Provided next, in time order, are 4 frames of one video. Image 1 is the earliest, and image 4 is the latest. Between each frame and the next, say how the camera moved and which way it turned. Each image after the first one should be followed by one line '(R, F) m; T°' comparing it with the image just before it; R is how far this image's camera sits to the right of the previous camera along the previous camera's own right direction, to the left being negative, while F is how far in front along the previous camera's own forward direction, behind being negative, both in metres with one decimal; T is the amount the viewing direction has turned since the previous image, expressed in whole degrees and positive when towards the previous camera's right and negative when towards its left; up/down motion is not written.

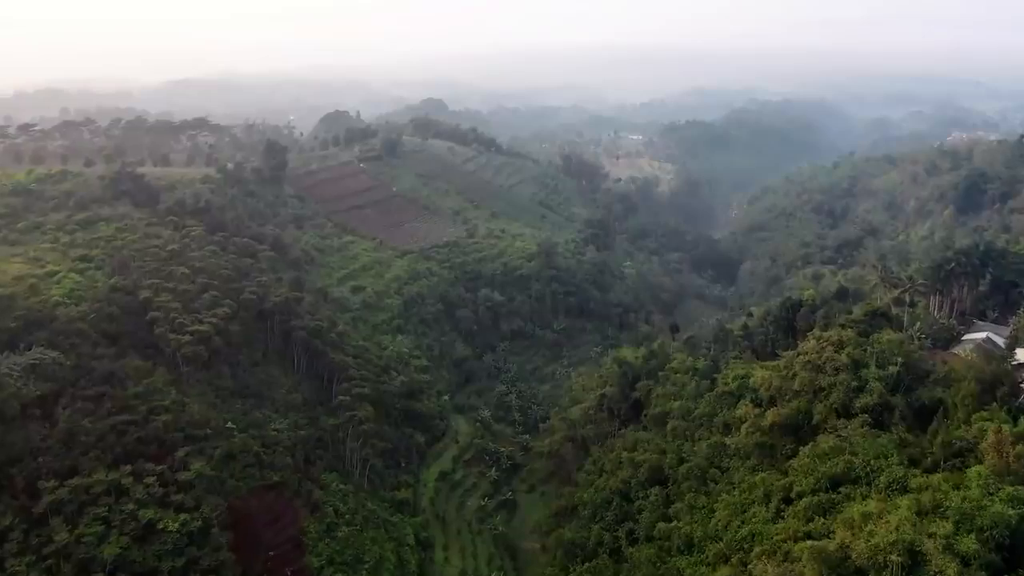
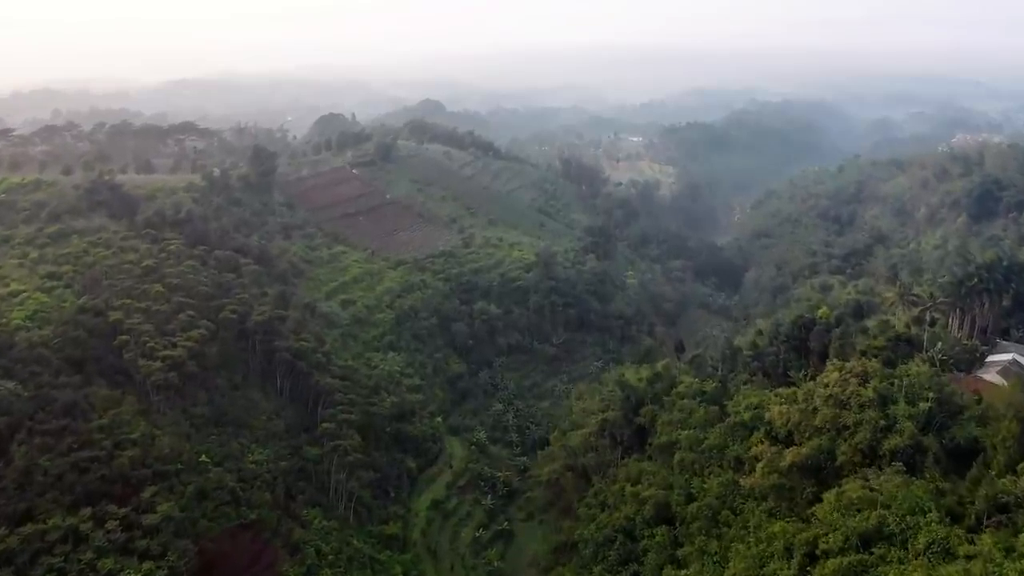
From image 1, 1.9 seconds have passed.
(+0.1, +1.8) m; 0°
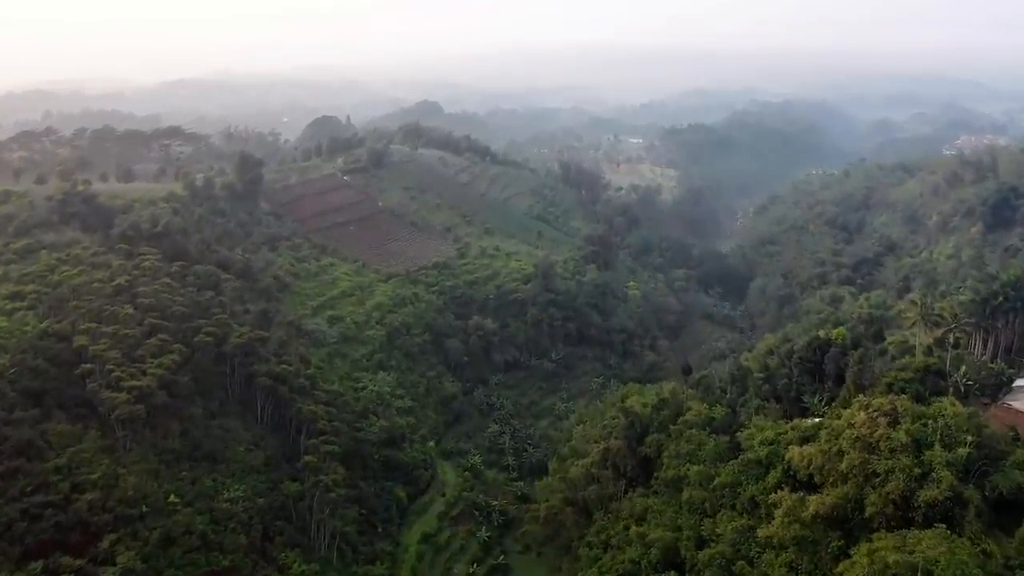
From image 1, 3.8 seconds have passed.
(+0.1, +1.9) m; 0°
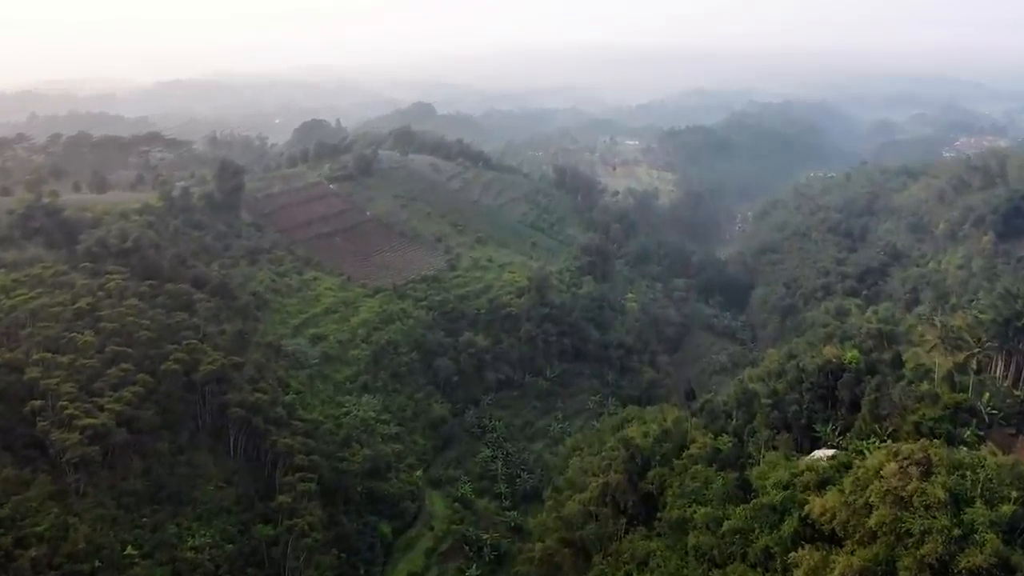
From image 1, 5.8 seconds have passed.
(+0.2, +1.9) m; 0°
